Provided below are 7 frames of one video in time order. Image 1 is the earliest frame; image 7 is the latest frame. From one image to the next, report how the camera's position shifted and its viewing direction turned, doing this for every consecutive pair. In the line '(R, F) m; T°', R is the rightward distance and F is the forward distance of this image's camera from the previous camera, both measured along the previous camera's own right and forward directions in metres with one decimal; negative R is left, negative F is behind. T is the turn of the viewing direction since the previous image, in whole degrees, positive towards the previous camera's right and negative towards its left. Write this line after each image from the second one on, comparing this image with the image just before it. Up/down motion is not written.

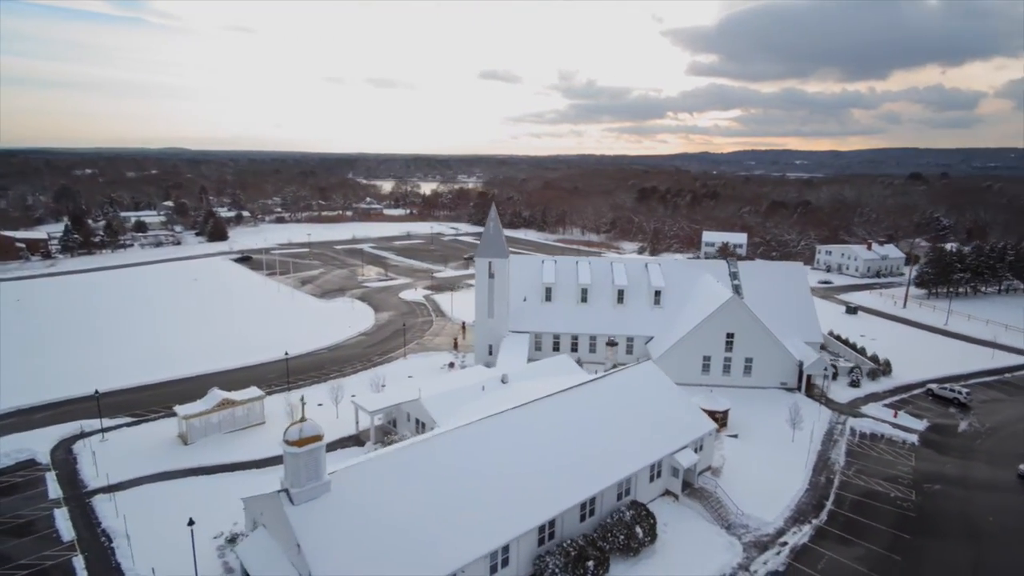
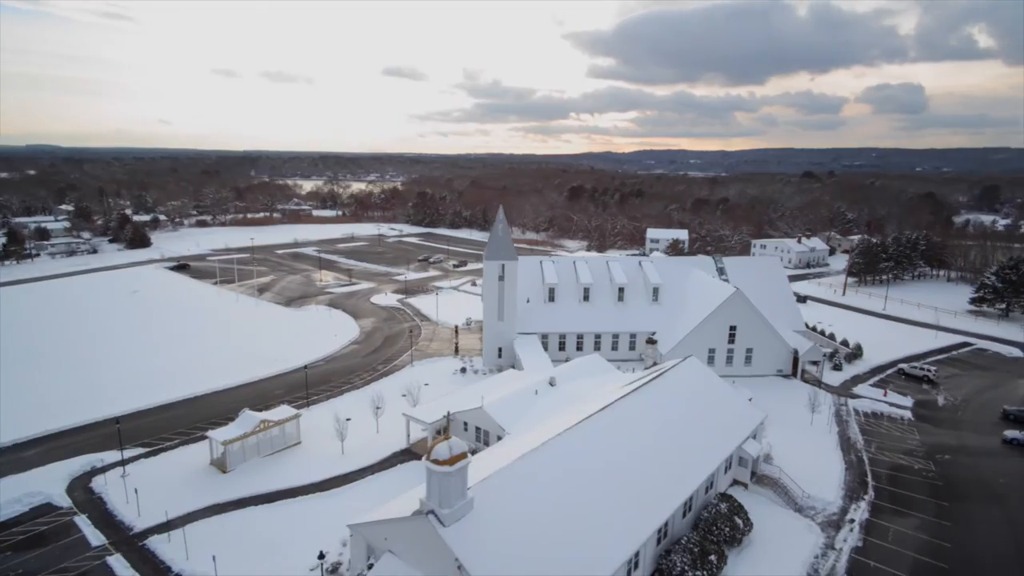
(-6.7, +0.8) m; +9°
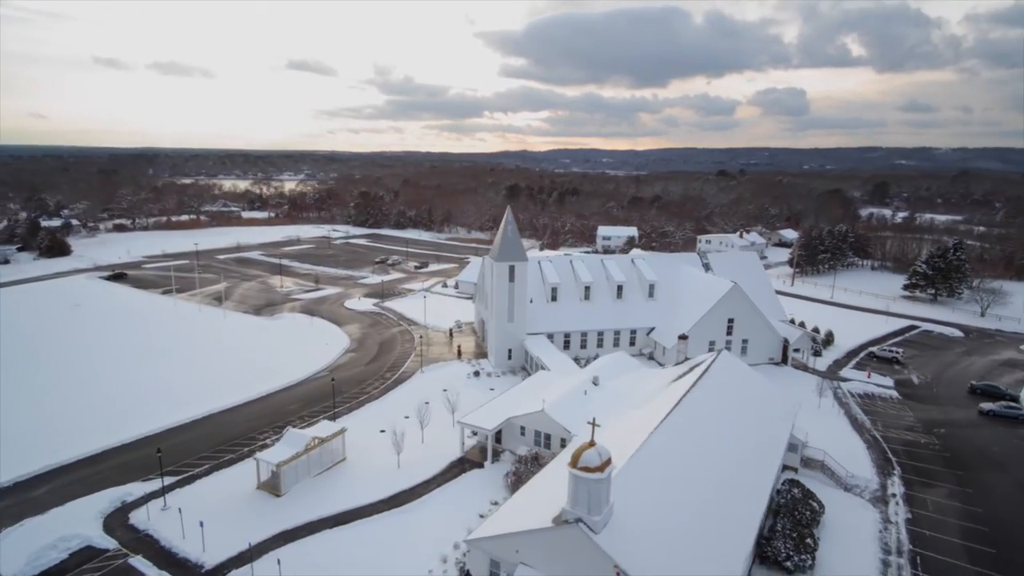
(-6.1, +0.7) m; +8°
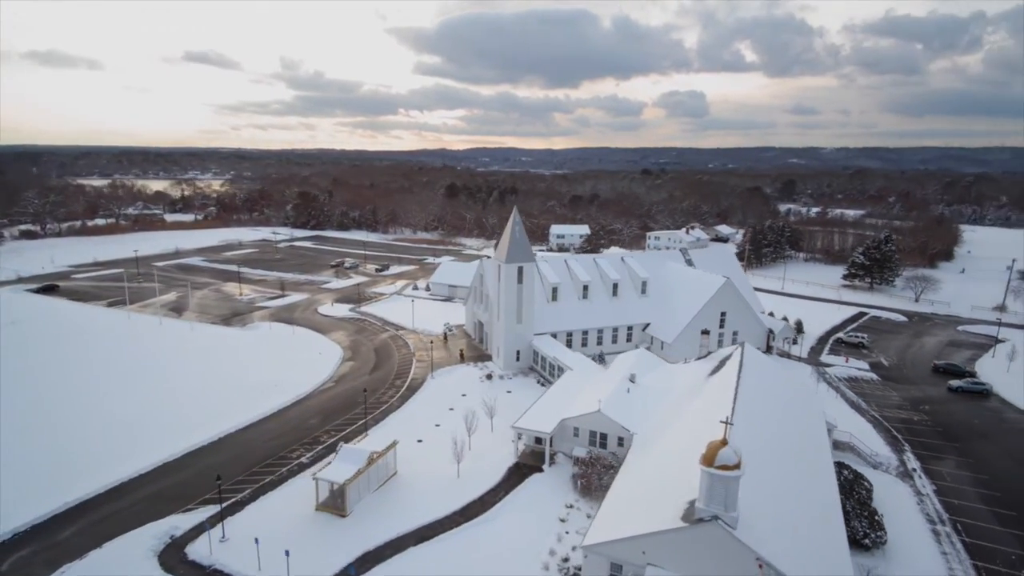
(-5.8, +0.6) m; +8°
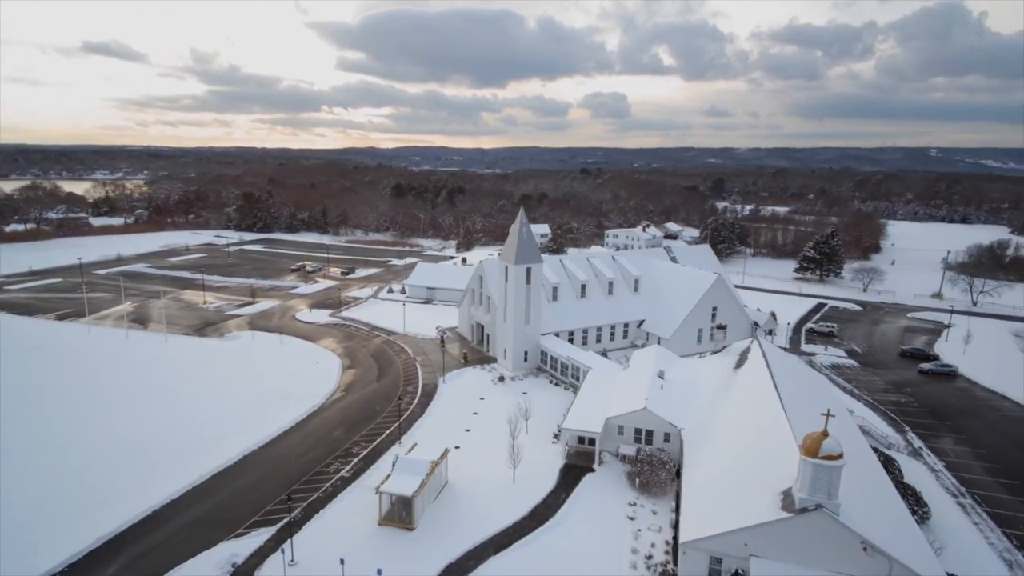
(-5.0, +0.5) m; +7°
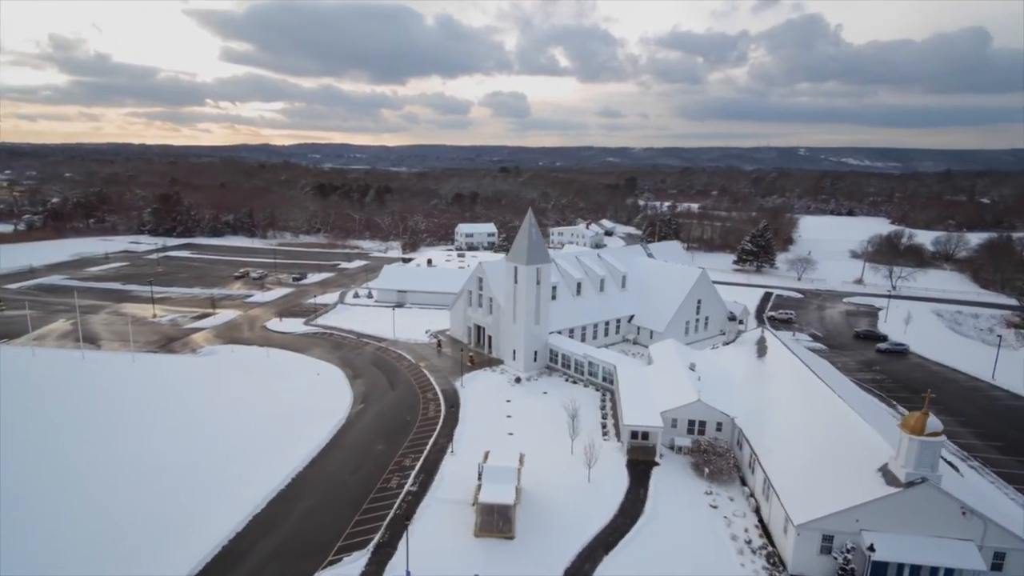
(-6.7, +0.7) m; +9°
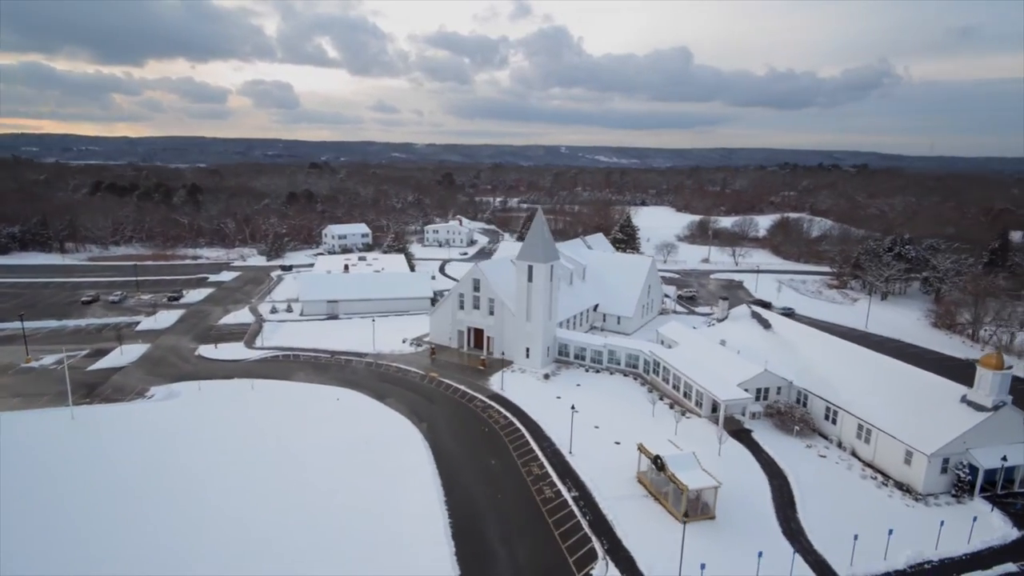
(-14.4, +2.7) m; +20°
